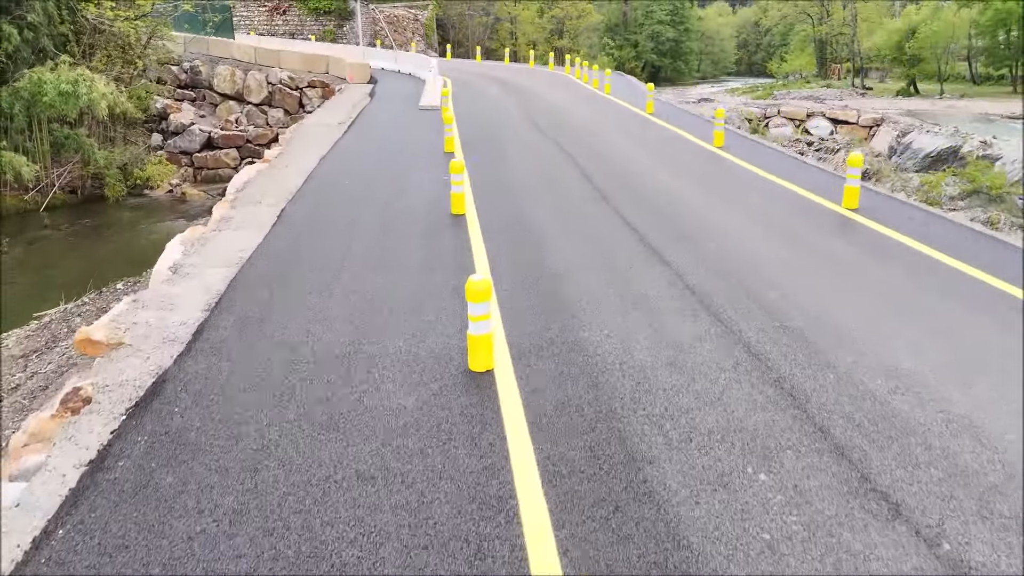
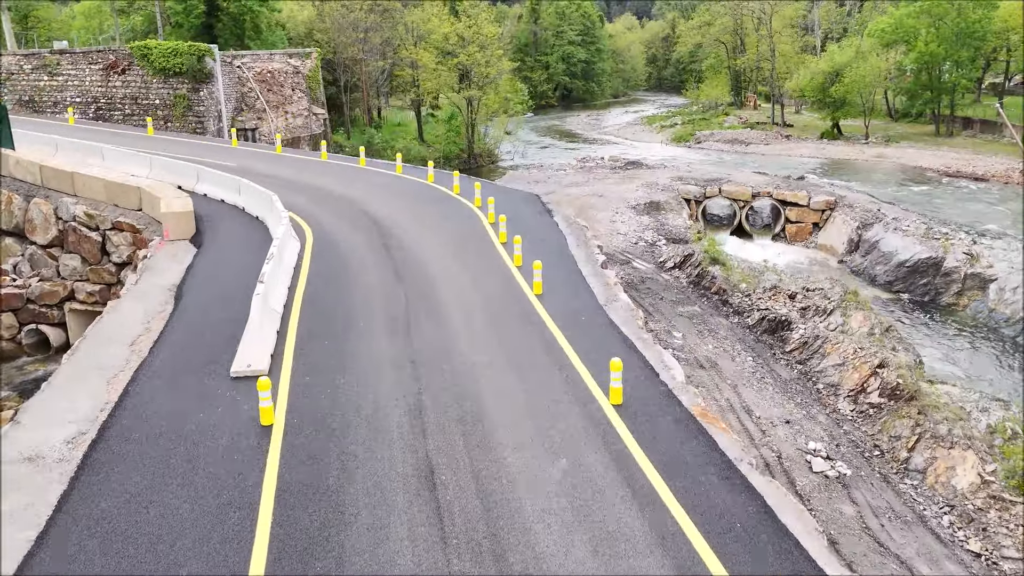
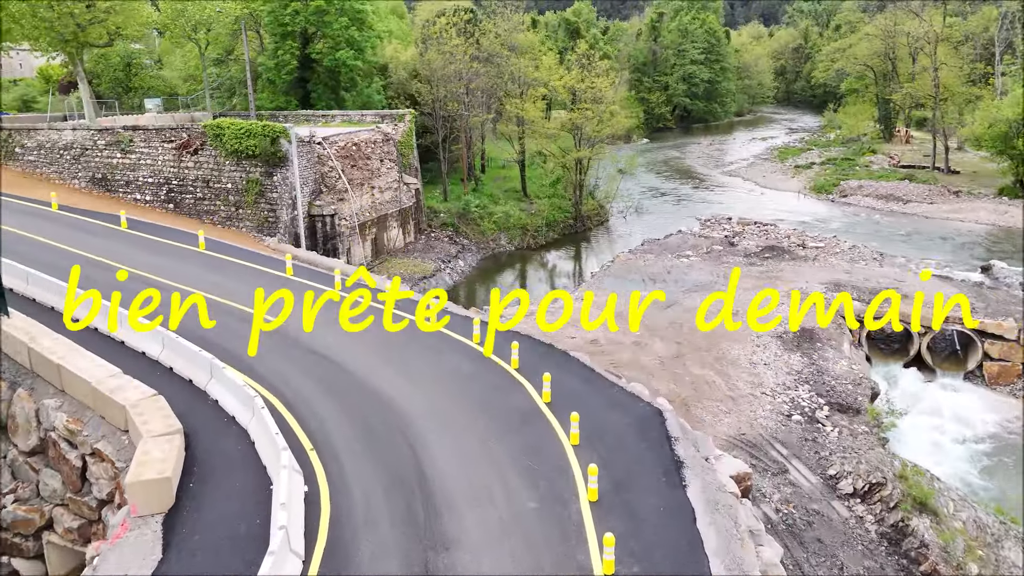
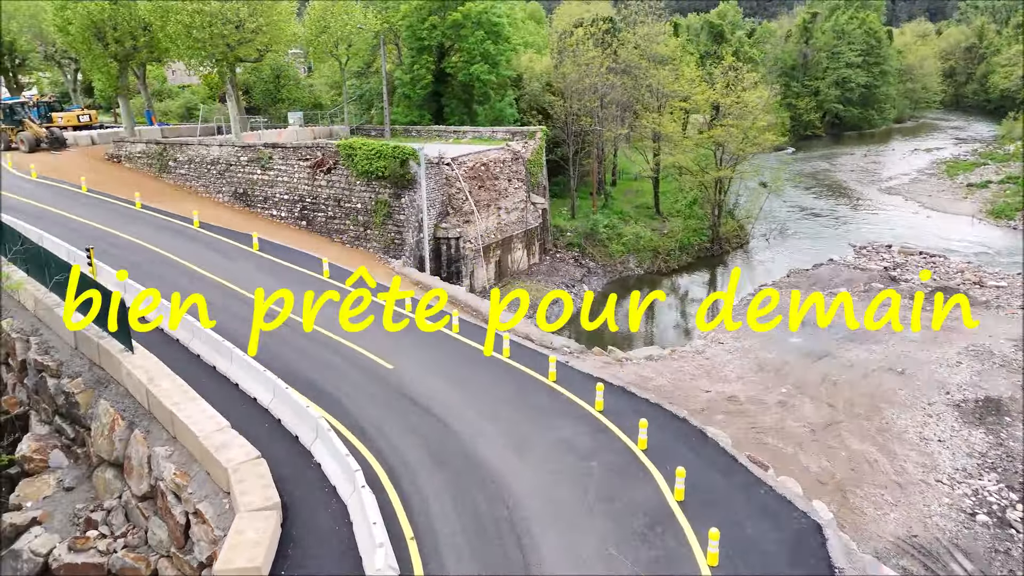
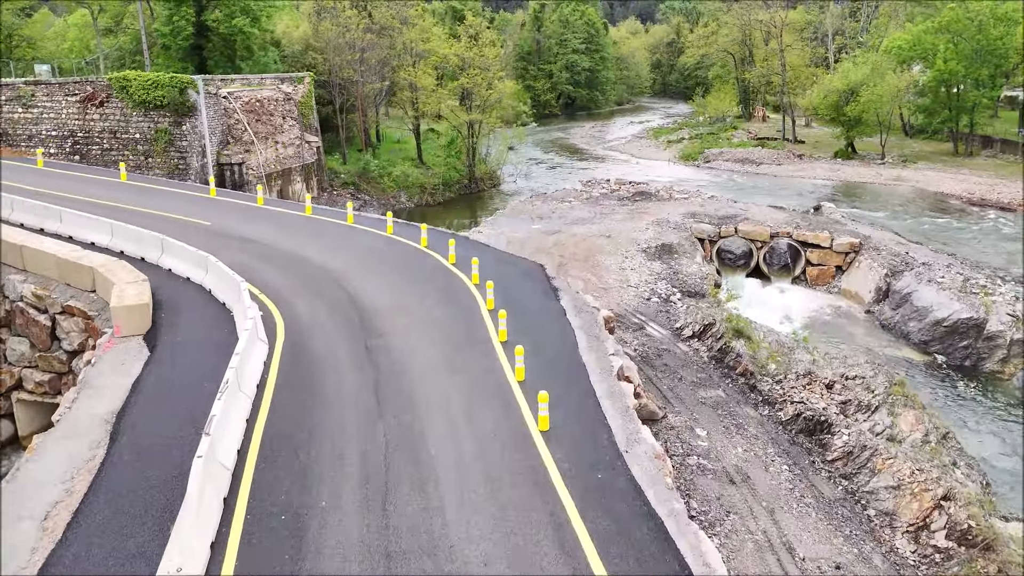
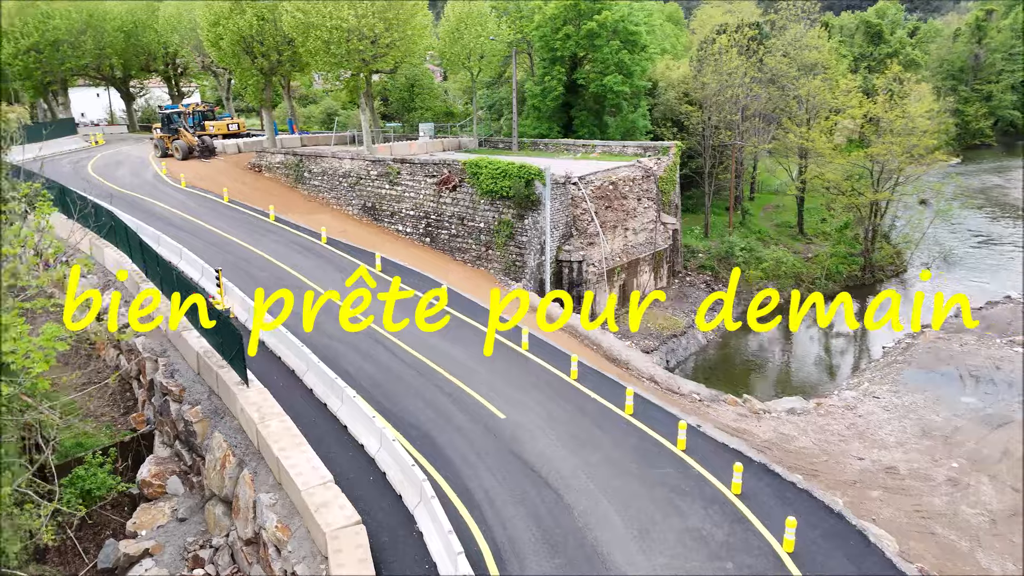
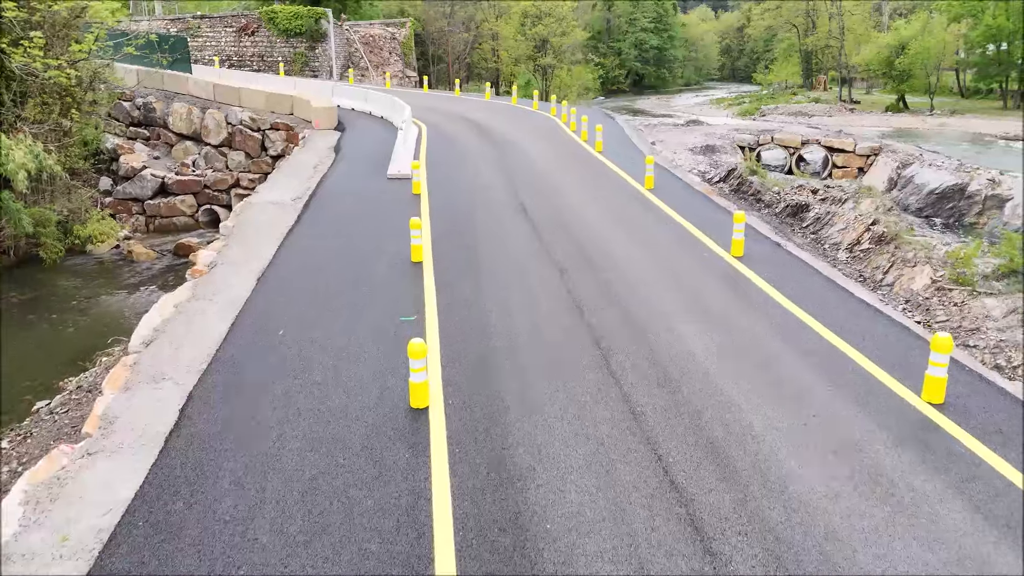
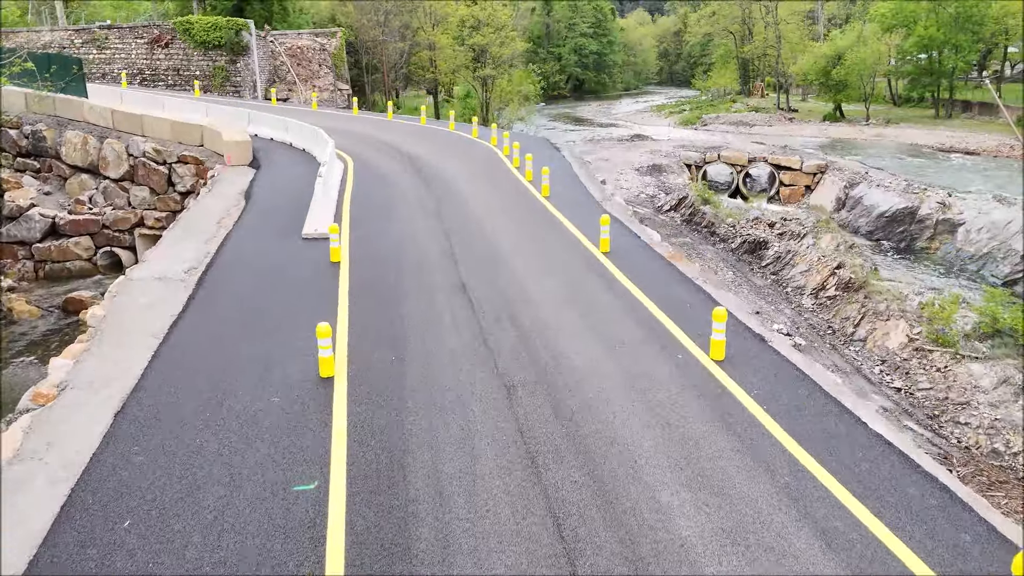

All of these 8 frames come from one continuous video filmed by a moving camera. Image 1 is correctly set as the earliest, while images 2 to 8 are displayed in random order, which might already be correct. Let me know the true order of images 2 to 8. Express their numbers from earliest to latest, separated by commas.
7, 8, 2, 5, 3, 4, 6
